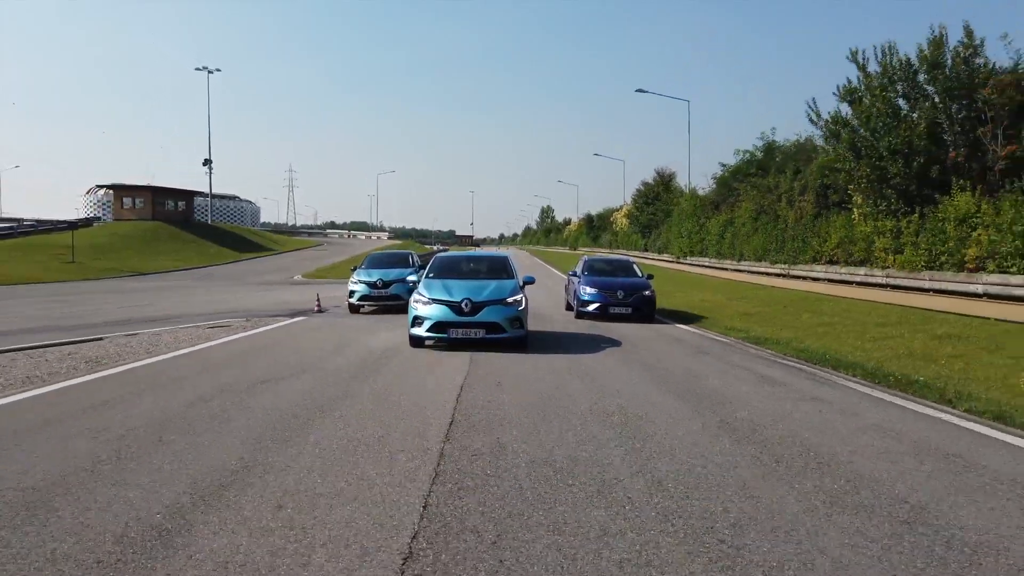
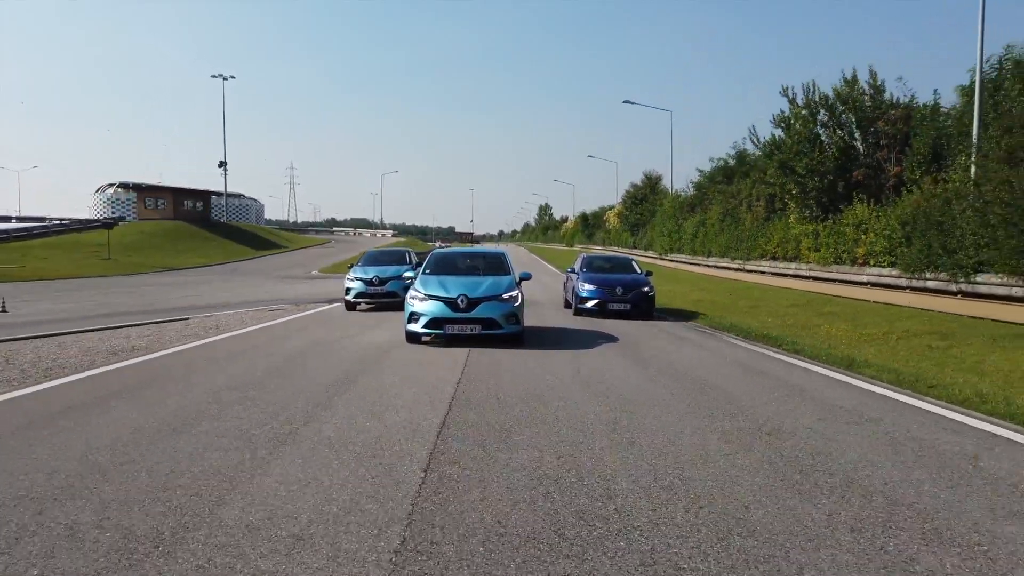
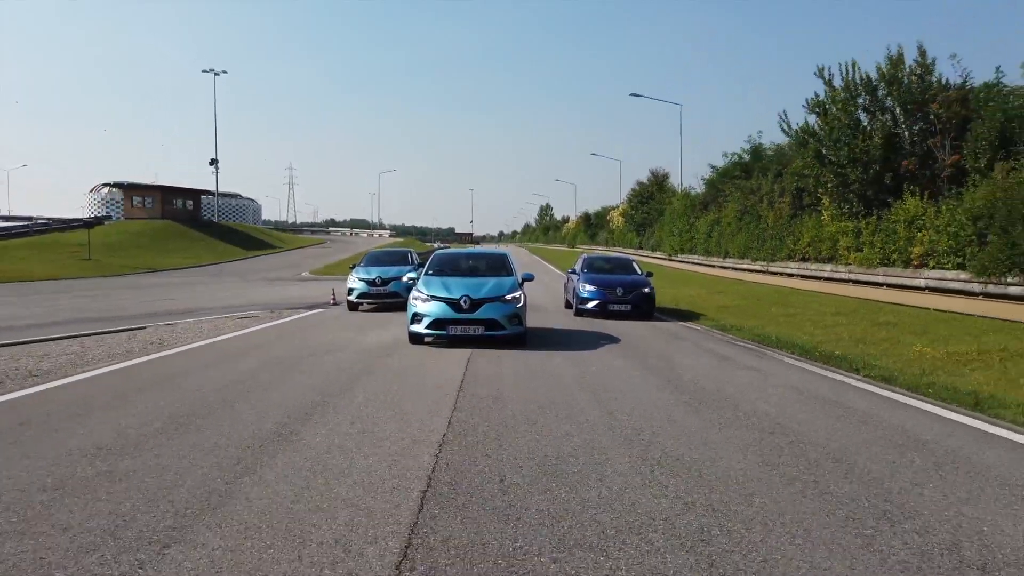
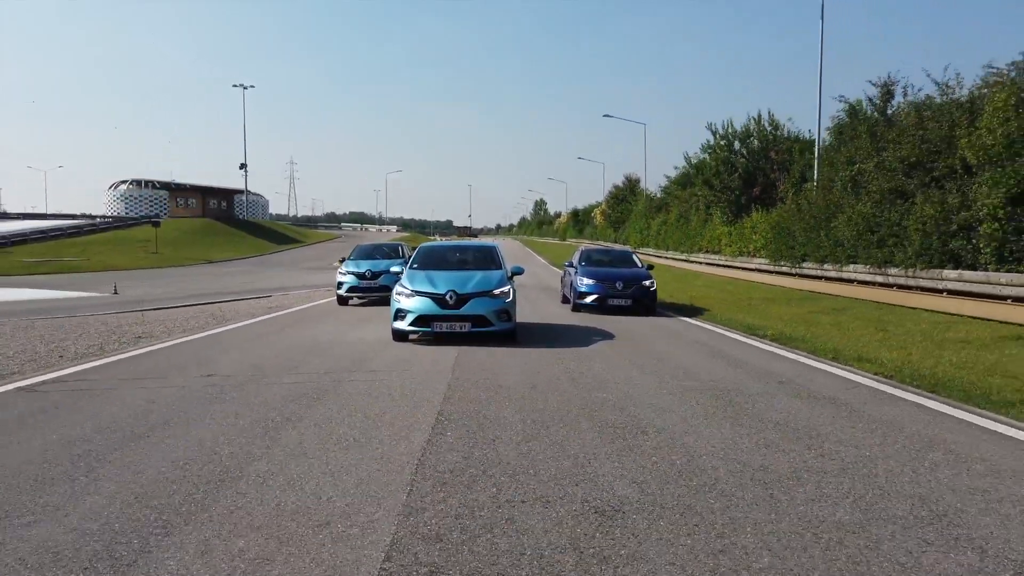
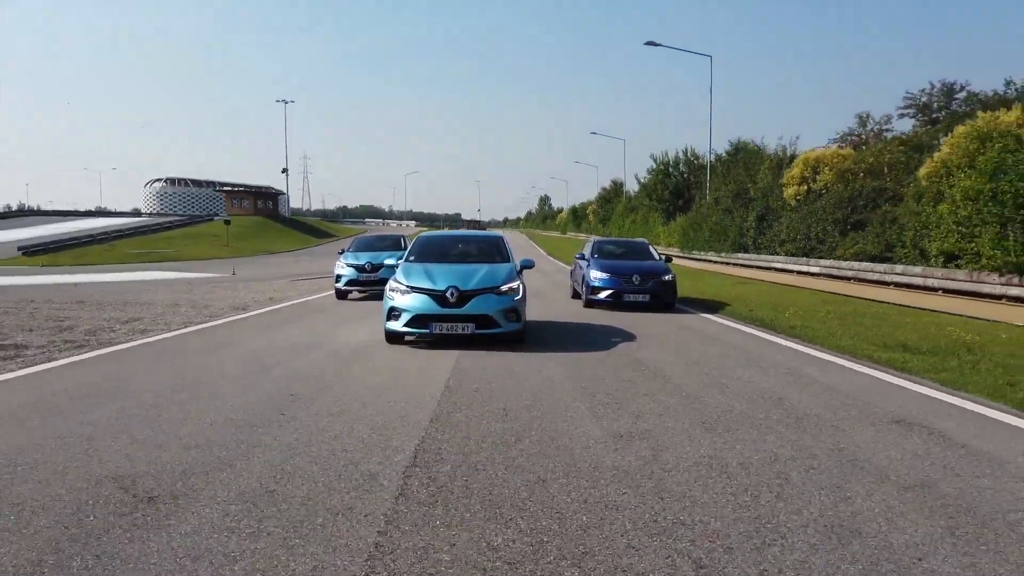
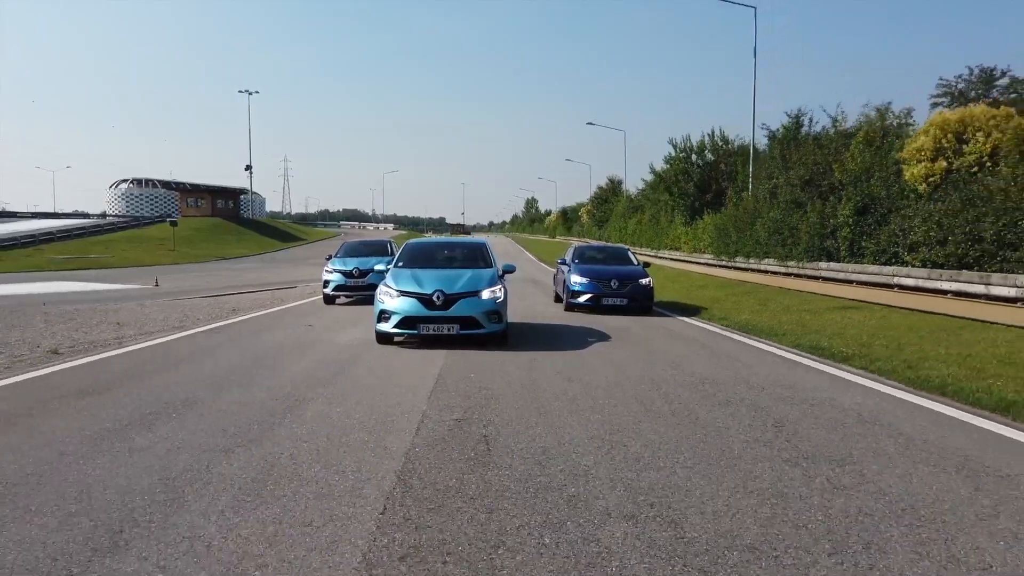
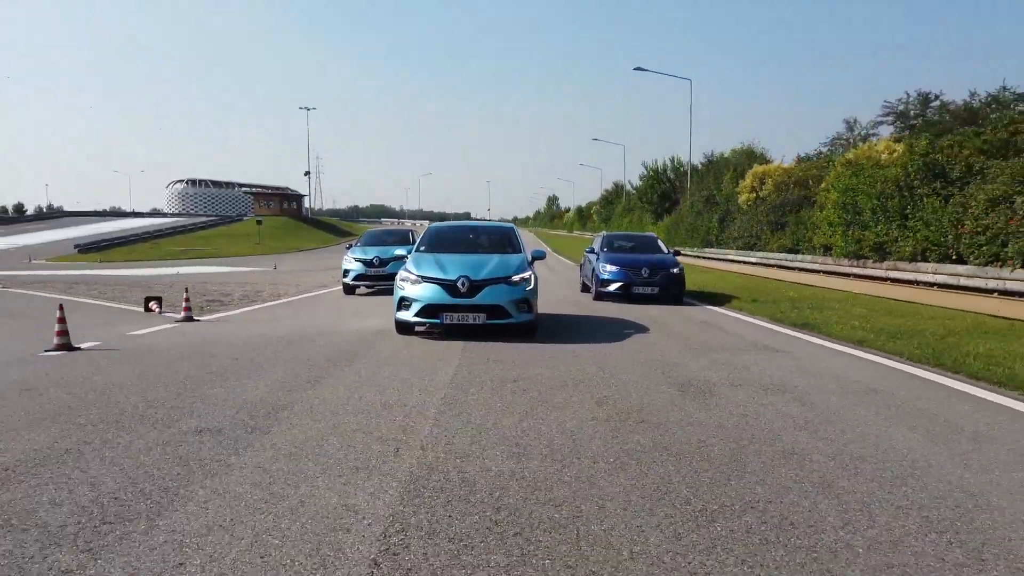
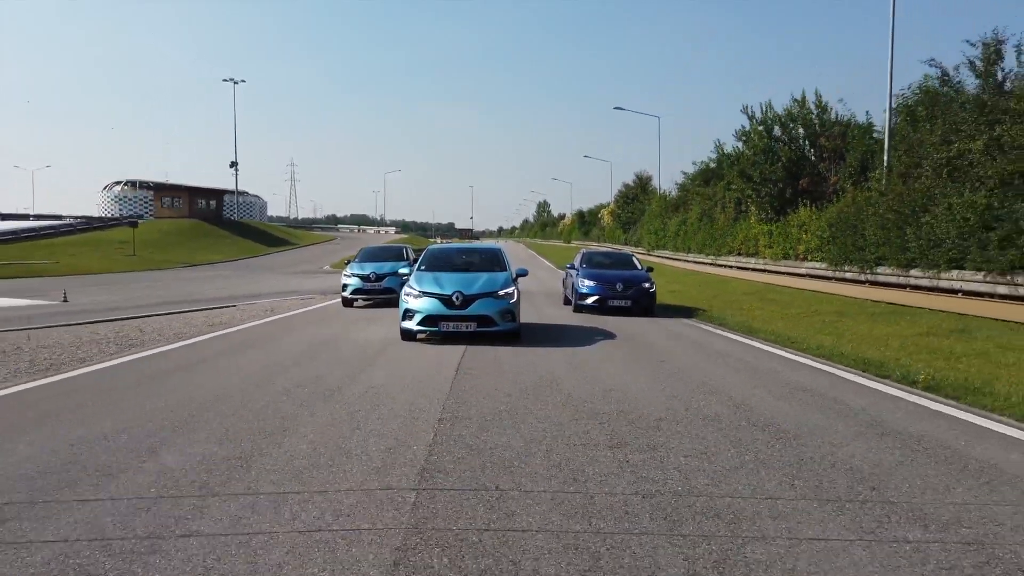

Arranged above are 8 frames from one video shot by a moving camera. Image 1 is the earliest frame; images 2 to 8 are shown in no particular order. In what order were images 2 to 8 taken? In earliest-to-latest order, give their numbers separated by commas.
3, 2, 8, 4, 6, 5, 7
